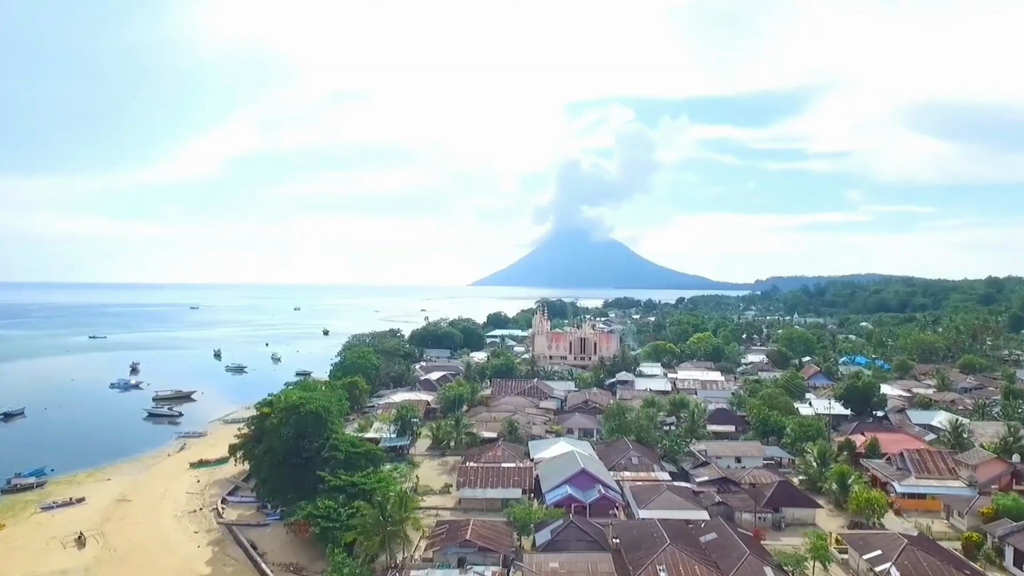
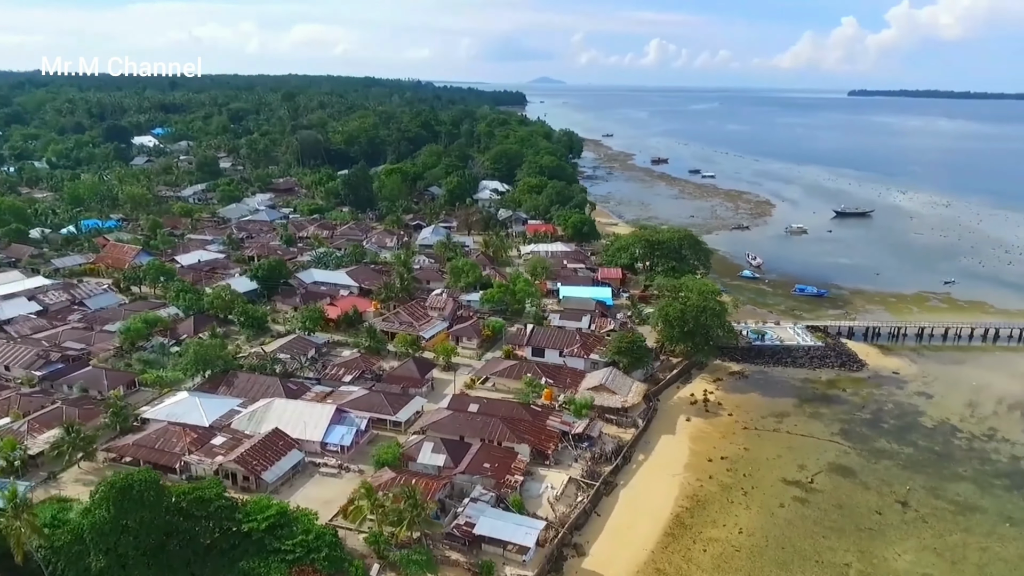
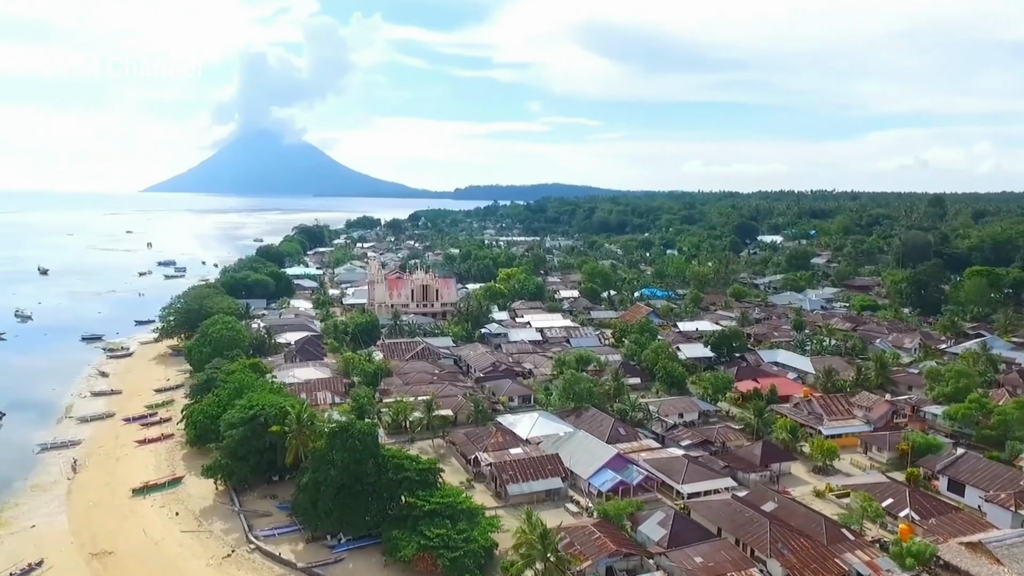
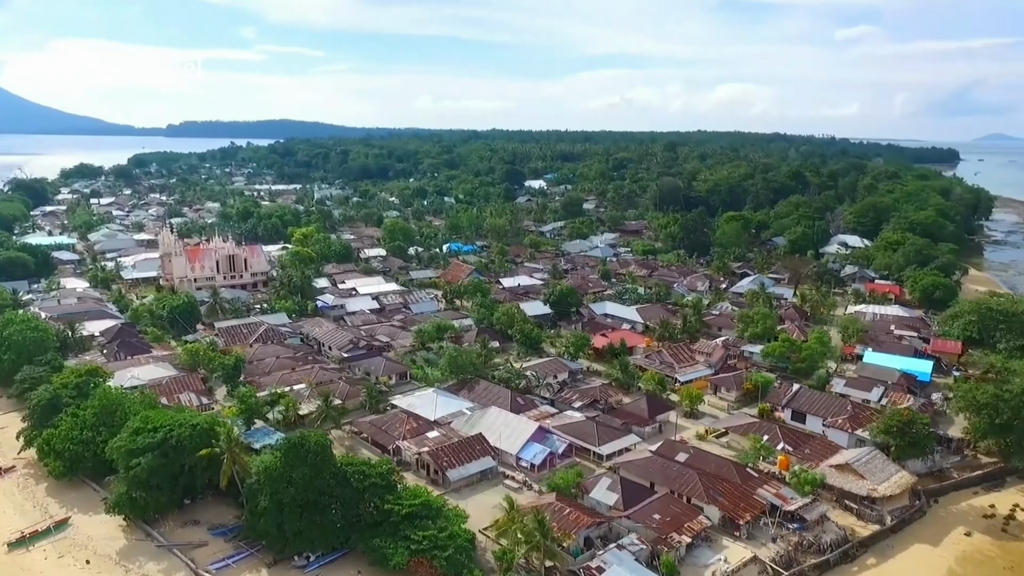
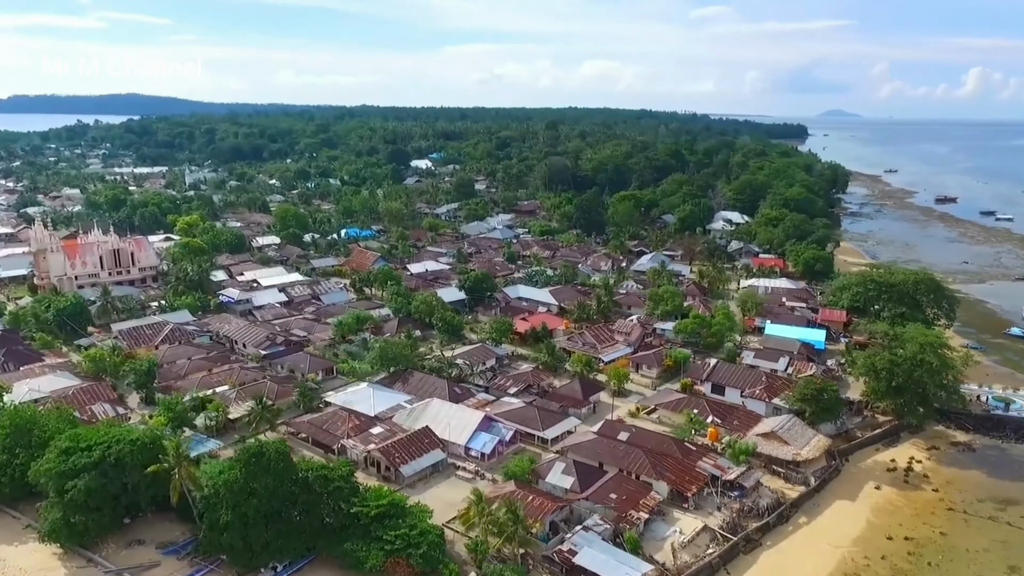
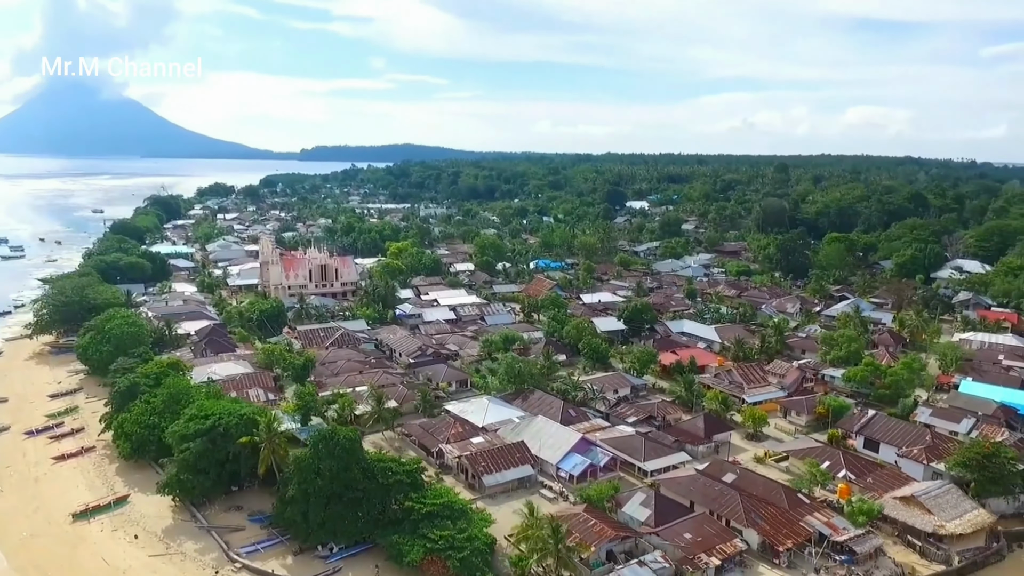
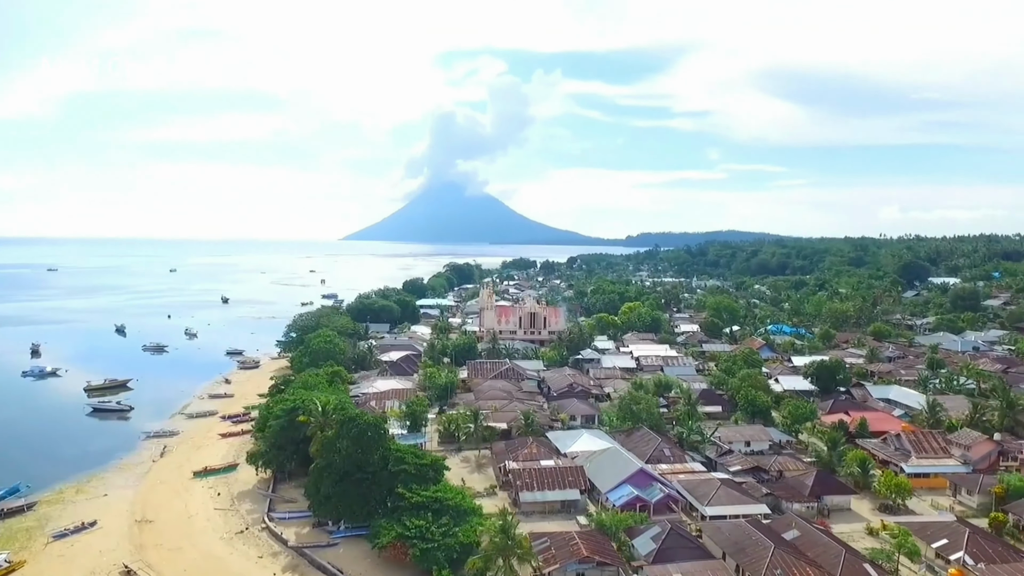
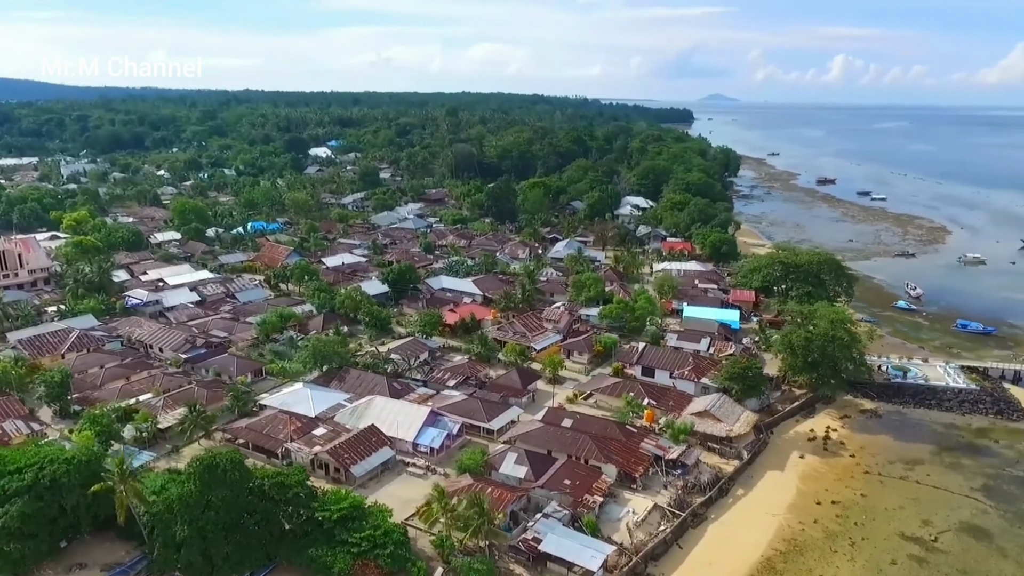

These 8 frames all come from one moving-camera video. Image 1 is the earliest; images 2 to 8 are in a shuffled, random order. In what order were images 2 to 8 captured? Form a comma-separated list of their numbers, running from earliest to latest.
7, 3, 6, 4, 5, 8, 2
